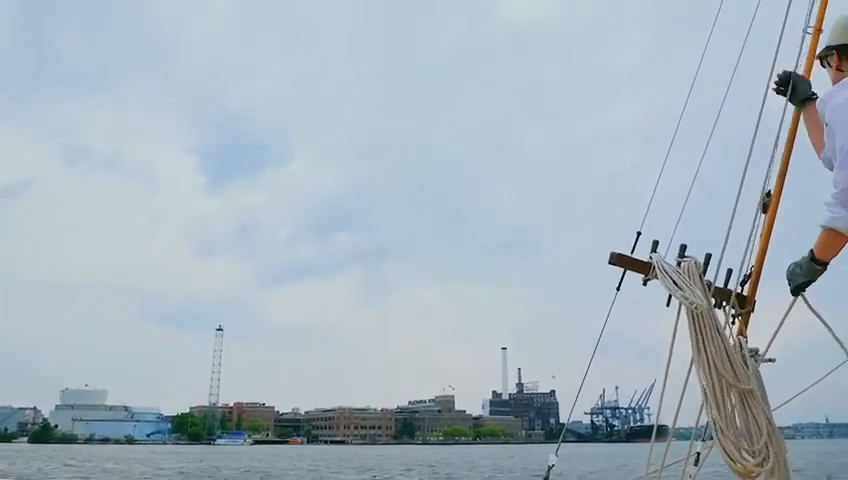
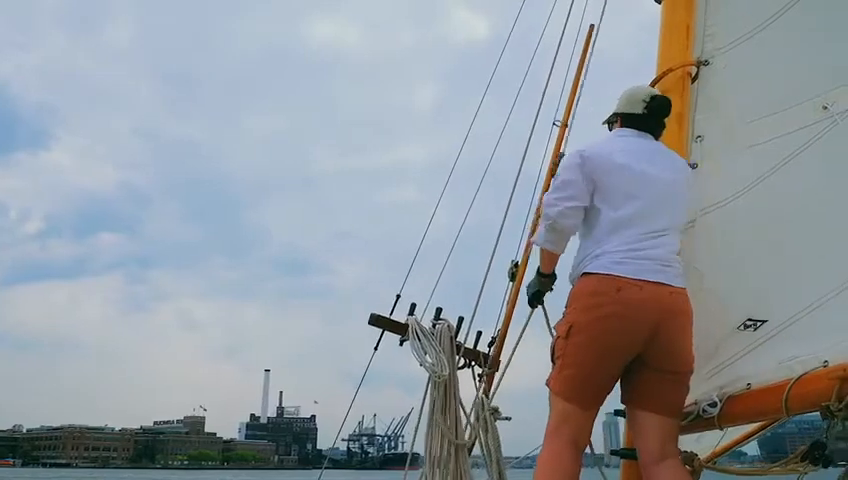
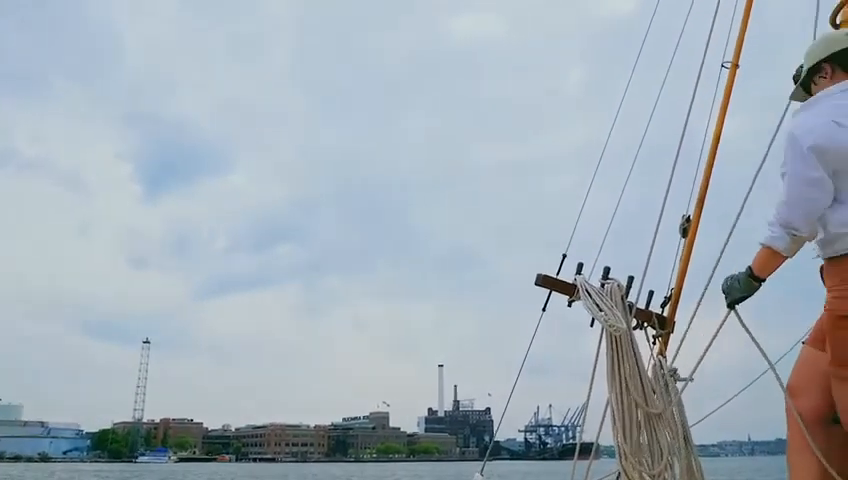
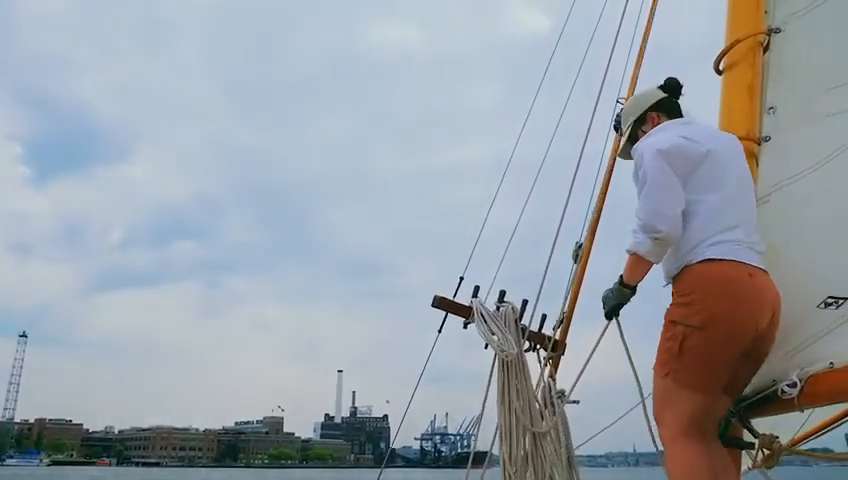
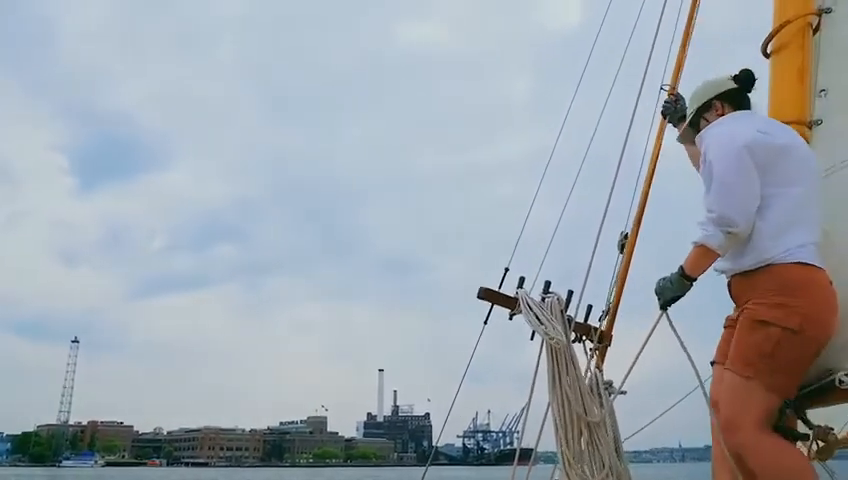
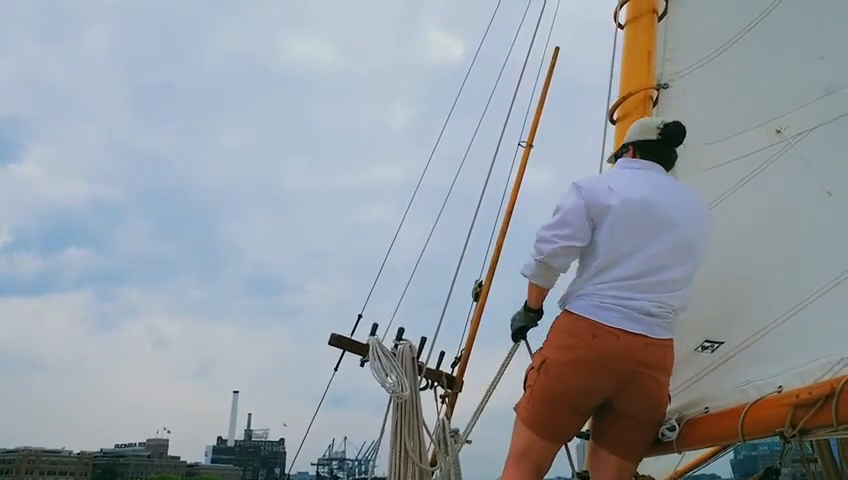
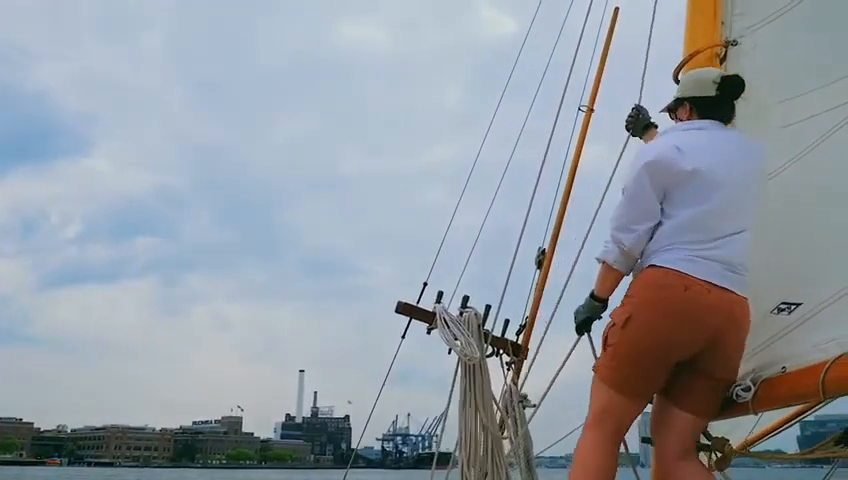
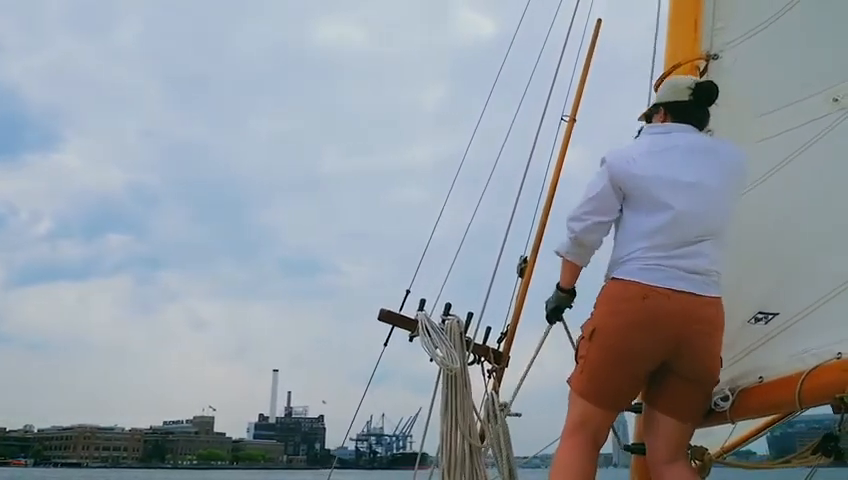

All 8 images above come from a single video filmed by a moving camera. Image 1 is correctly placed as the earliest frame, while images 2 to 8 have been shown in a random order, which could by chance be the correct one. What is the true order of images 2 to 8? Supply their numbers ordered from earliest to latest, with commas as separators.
3, 5, 4, 7, 8, 2, 6
